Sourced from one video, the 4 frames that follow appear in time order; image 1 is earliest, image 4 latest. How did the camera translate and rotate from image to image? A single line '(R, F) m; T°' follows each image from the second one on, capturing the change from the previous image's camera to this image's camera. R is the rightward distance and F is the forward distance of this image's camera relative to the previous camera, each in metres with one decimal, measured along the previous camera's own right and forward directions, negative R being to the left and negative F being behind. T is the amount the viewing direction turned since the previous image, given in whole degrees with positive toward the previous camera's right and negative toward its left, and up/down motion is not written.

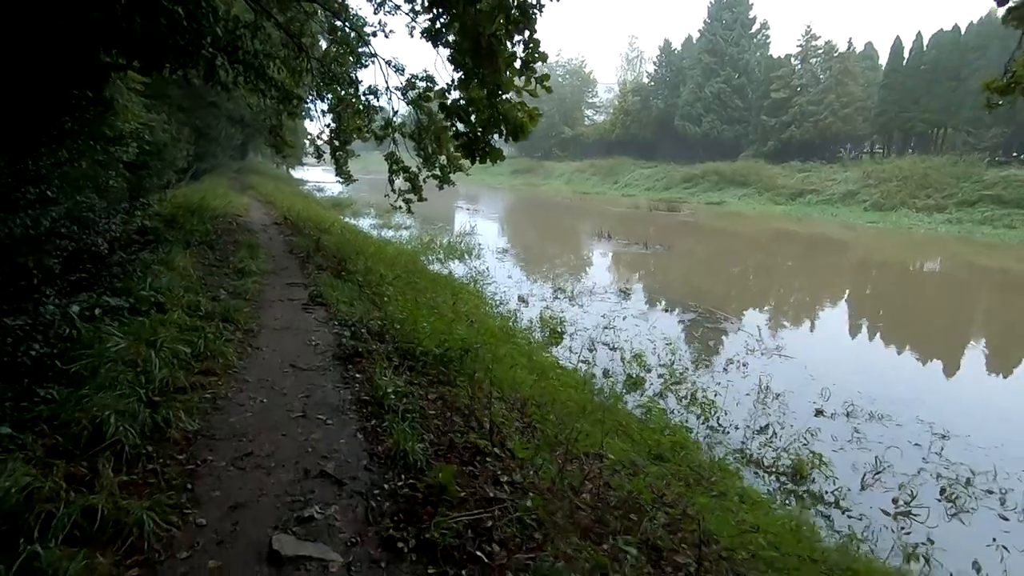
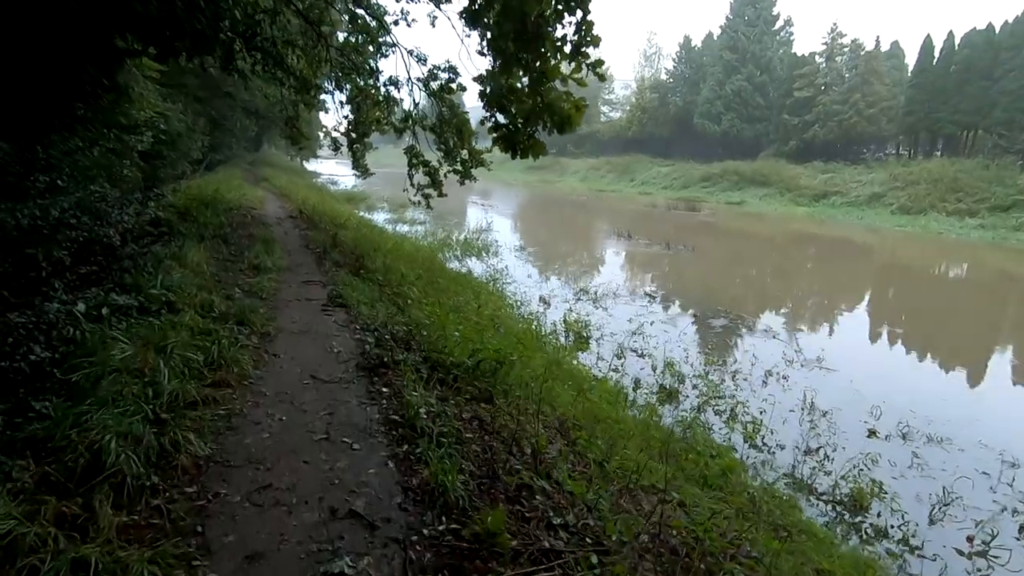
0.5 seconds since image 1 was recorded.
(-0.3, +0.4) m; -1°
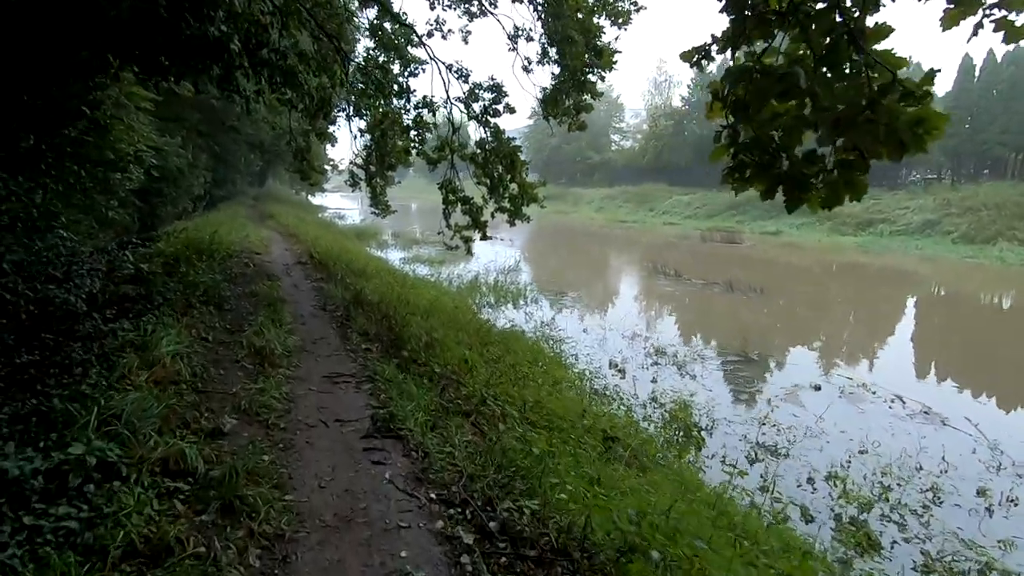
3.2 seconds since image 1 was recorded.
(-1.0, +2.1) m; 0°
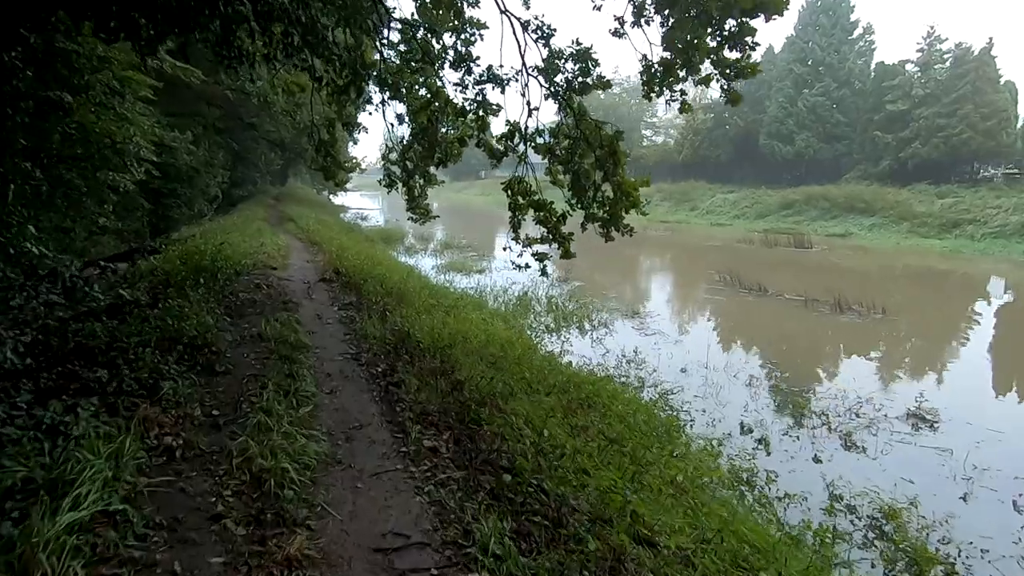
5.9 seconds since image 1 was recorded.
(-1.0, +2.4) m; -2°
